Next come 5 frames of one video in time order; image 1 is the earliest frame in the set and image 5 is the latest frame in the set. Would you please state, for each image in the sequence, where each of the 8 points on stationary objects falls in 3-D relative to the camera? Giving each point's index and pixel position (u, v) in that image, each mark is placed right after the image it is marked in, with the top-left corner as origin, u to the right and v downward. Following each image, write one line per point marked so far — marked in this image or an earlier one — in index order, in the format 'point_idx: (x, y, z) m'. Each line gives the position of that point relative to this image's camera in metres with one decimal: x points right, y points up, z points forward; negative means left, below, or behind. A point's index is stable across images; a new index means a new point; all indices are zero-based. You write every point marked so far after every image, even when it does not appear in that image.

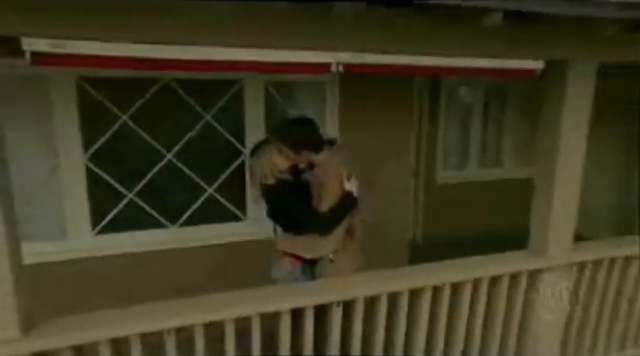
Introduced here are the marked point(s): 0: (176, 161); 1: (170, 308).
0: (-1.2, +0.2, +3.6) m
1: (-0.8, -0.7, +2.3) m
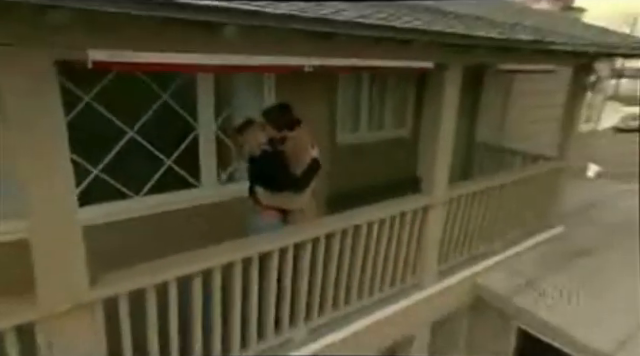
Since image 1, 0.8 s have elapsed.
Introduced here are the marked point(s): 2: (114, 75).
0: (-1.8, +0.4, +4.0) m
1: (-0.9, -0.6, +3.0) m
2: (-1.9, +0.9, +3.7) m
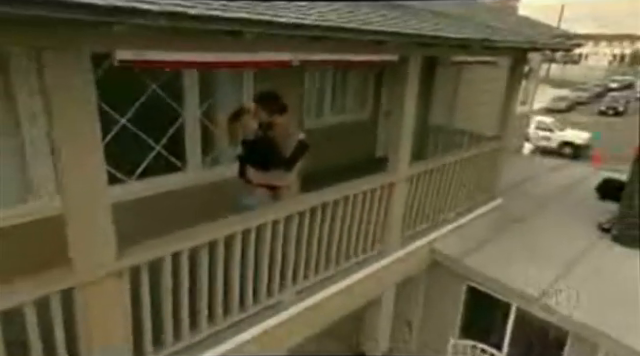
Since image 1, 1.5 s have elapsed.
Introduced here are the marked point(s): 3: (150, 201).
0: (-2.0, +0.5, +4.2) m
1: (-1.0, -0.4, +3.4) m
2: (-2.0, +1.1, +3.9) m
3: (-1.9, -0.2, +4.6) m
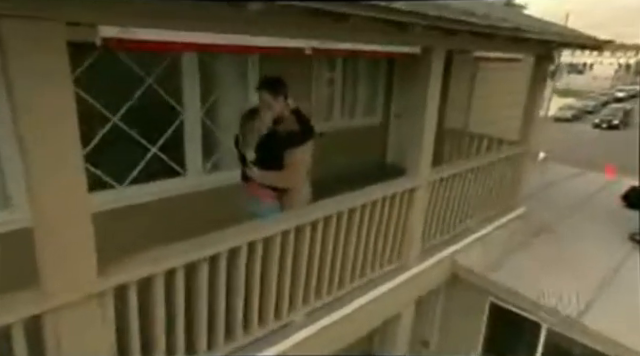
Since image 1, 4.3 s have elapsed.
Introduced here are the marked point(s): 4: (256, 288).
0: (-1.8, +0.5, +3.8) m
1: (-0.8, -0.4, +2.9) m
2: (-1.9, +1.0, +3.5) m
3: (-1.7, -0.3, +4.1) m
4: (-0.5, -0.9, +3.4) m
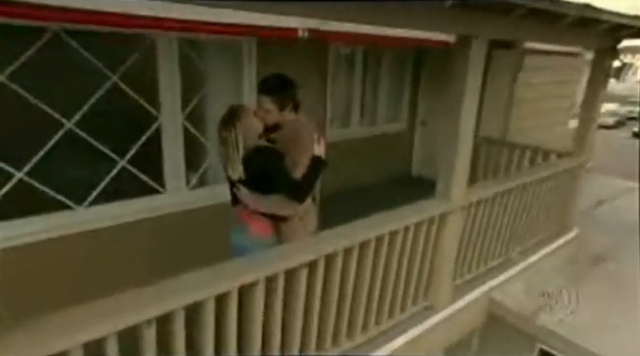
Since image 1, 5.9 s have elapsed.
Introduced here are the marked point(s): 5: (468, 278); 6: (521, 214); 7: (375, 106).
0: (-1.8, +0.3, +3.1) m
1: (-0.9, -0.6, +2.1) m
2: (-1.9, +0.9, +2.8) m
3: (-1.7, -0.5, +3.4) m
4: (-0.5, -1.1, +2.5) m
5: (+1.6, -1.1, +4.6) m
6: (+2.5, -0.5, +5.2) m
7: (+0.8, +1.0, +5.8) m
